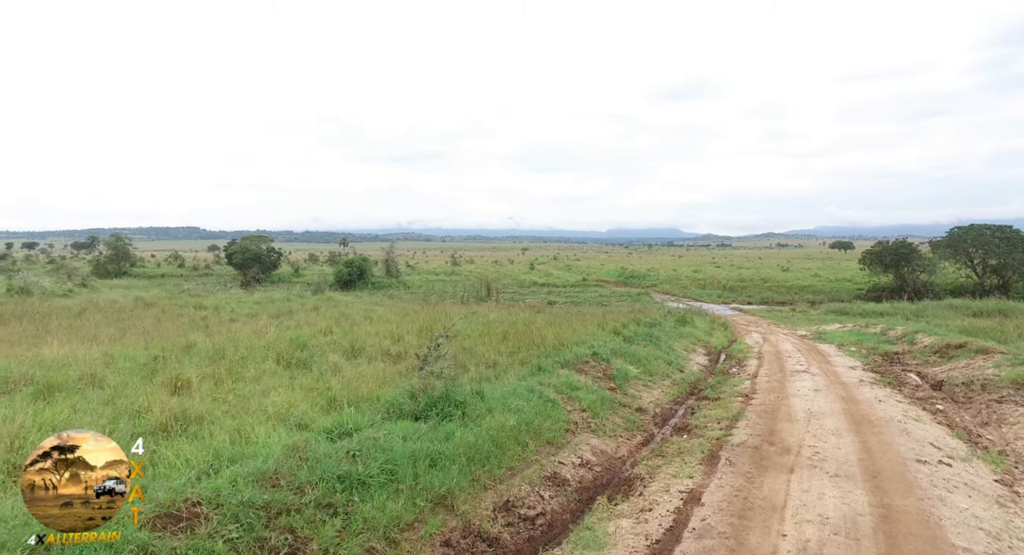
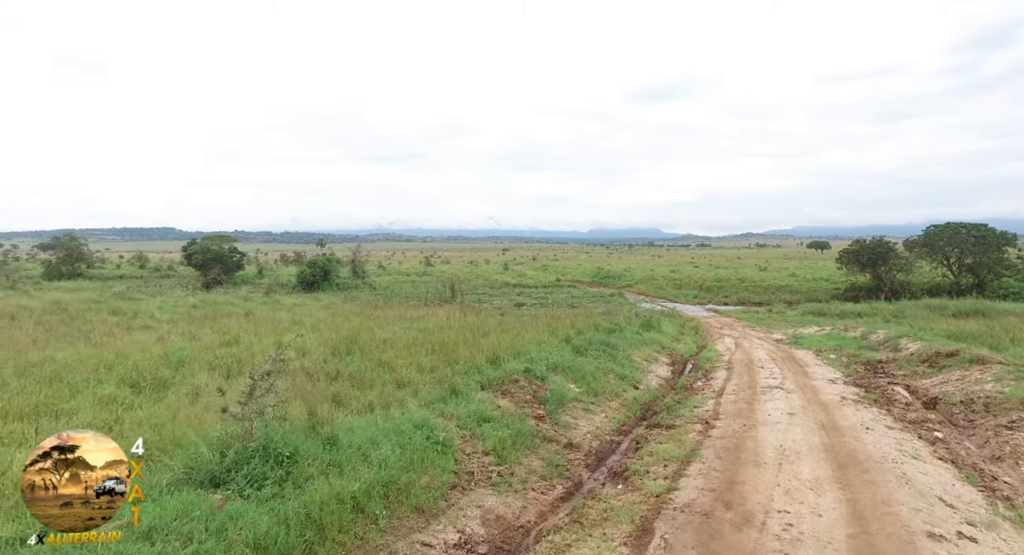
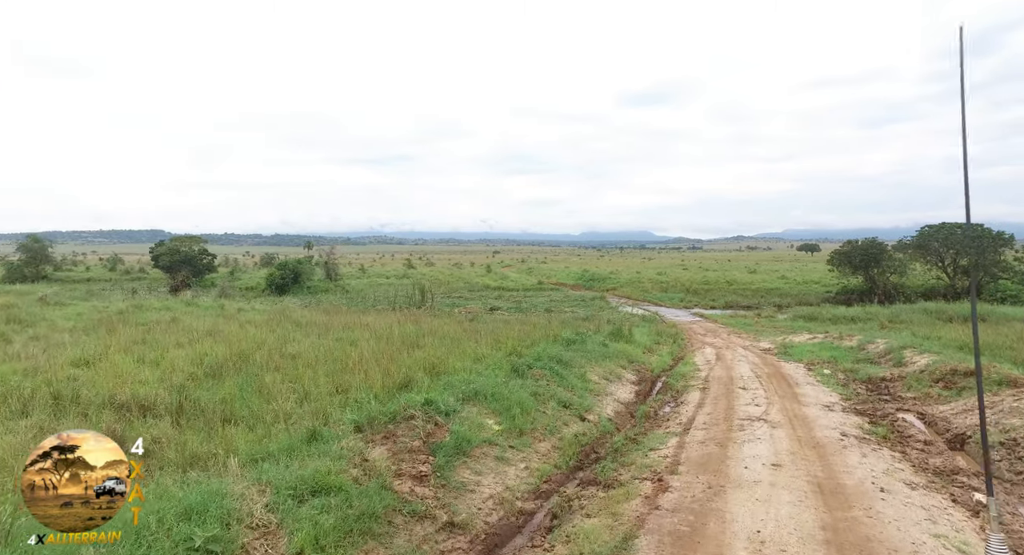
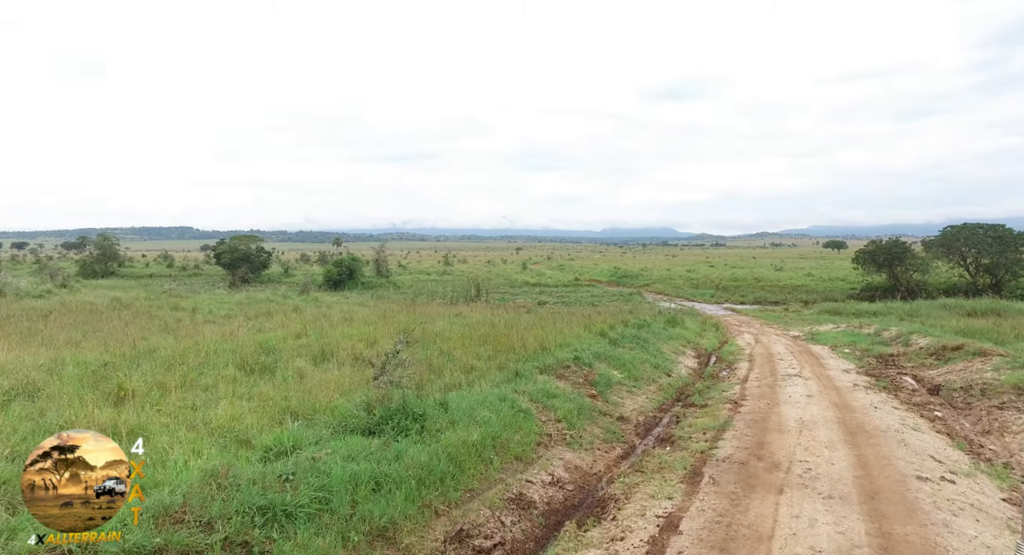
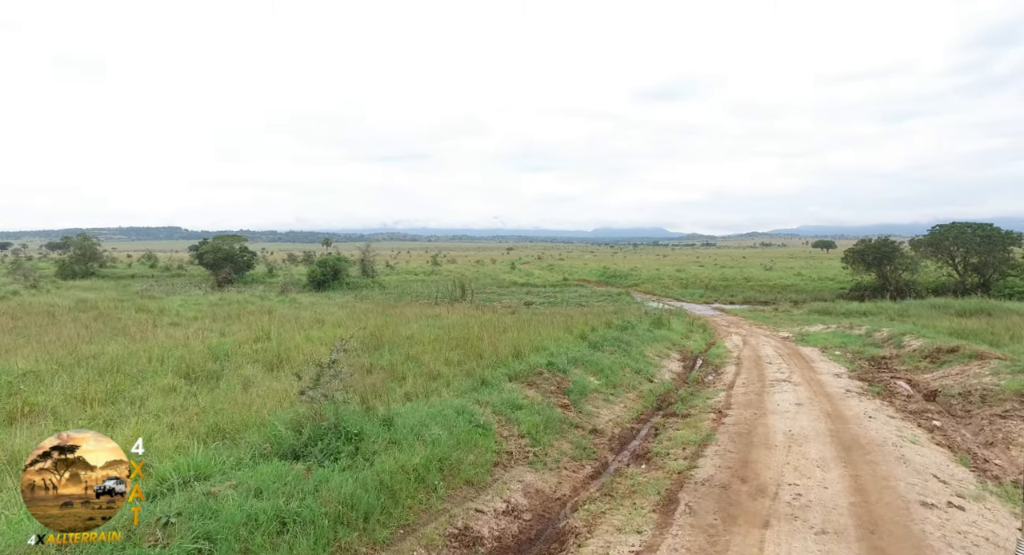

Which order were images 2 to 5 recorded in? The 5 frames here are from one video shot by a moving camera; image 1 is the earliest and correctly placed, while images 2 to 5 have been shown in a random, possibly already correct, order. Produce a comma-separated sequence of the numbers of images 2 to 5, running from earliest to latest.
4, 5, 2, 3
